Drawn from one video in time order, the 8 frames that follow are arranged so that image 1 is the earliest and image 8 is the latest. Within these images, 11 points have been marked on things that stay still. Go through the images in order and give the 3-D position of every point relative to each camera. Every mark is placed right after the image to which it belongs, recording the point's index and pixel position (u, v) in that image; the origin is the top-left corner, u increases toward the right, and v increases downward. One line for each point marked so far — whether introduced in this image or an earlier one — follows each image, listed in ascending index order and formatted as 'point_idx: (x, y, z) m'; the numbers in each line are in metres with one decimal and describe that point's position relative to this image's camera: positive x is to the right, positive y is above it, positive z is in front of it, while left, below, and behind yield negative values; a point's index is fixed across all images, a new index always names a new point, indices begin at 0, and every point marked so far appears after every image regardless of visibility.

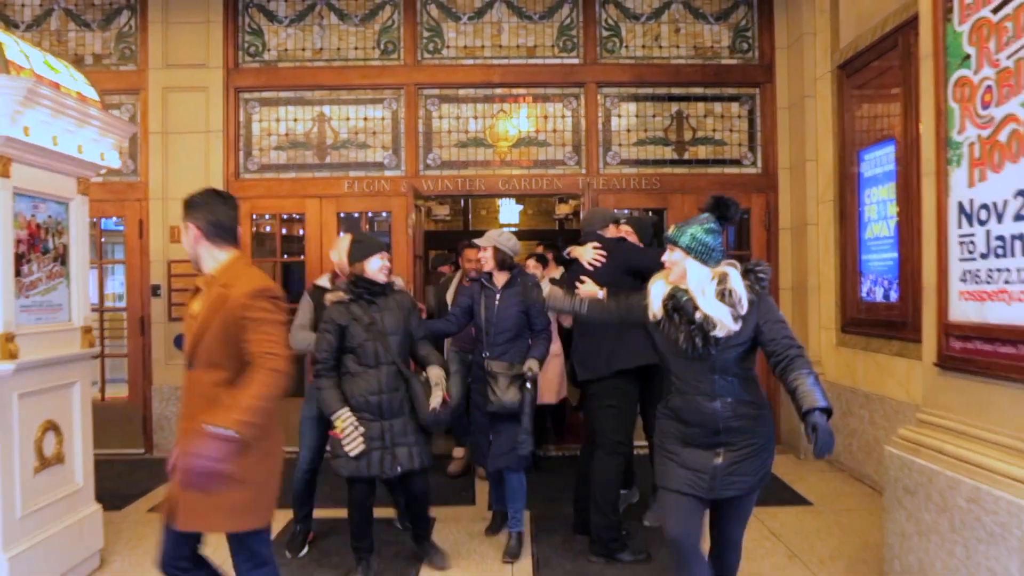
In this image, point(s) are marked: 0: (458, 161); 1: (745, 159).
0: (-0.6, +1.4, +6.5) m
1: (+2.6, +1.4, +6.6) m
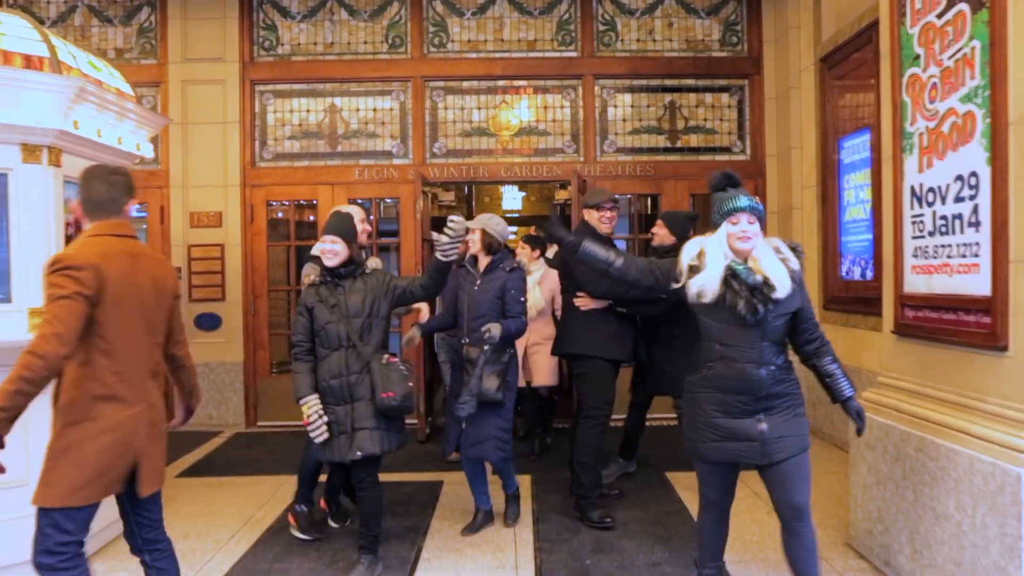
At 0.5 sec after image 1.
0: (-0.6, +1.6, +6.9) m
1: (+2.6, +1.6, +6.9) m
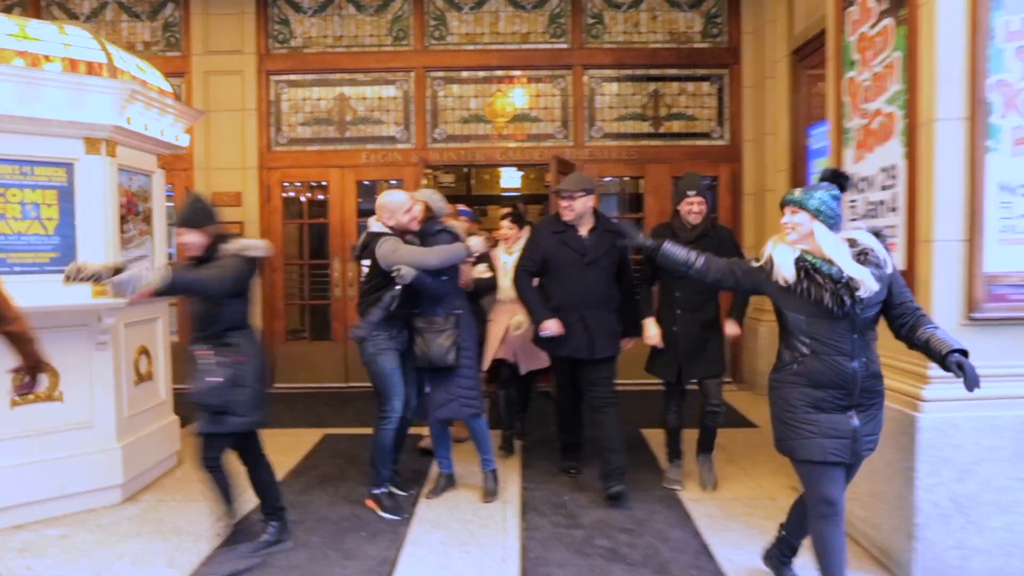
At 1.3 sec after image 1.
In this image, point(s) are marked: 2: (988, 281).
0: (-0.6, +1.9, +7.5) m
1: (+2.5, +1.9, +7.4) m
2: (+2.6, 0.0, +3.2) m
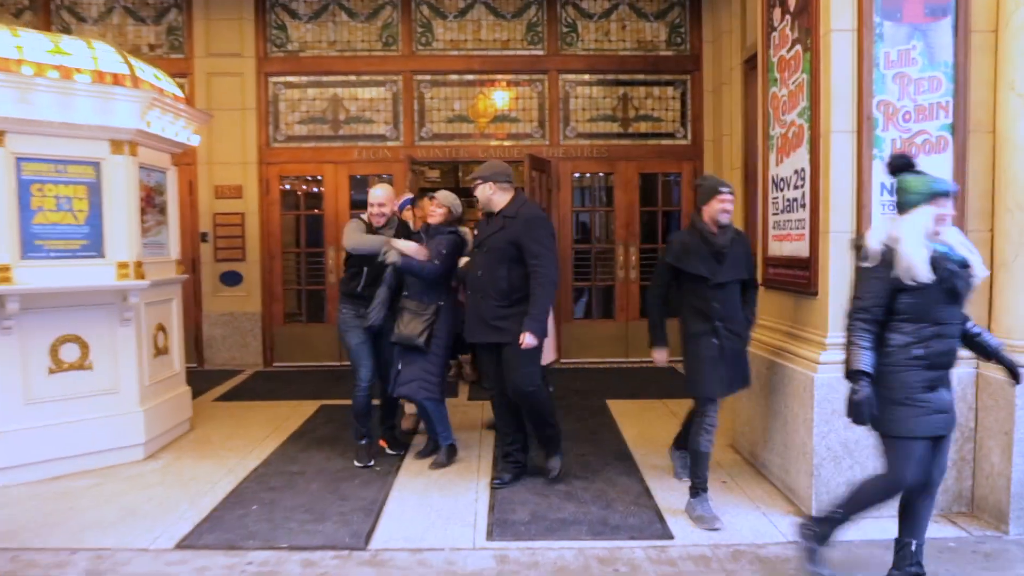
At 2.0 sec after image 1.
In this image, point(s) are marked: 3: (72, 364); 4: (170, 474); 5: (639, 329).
0: (-0.9, +2.1, +8.1) m
1: (+2.3, +2.1, +8.1) m
2: (+2.4, +0.1, +3.9) m
3: (-3.5, -0.6, +4.7) m
4: (-2.7, -1.5, +4.8) m
5: (+1.8, -0.6, +8.2) m
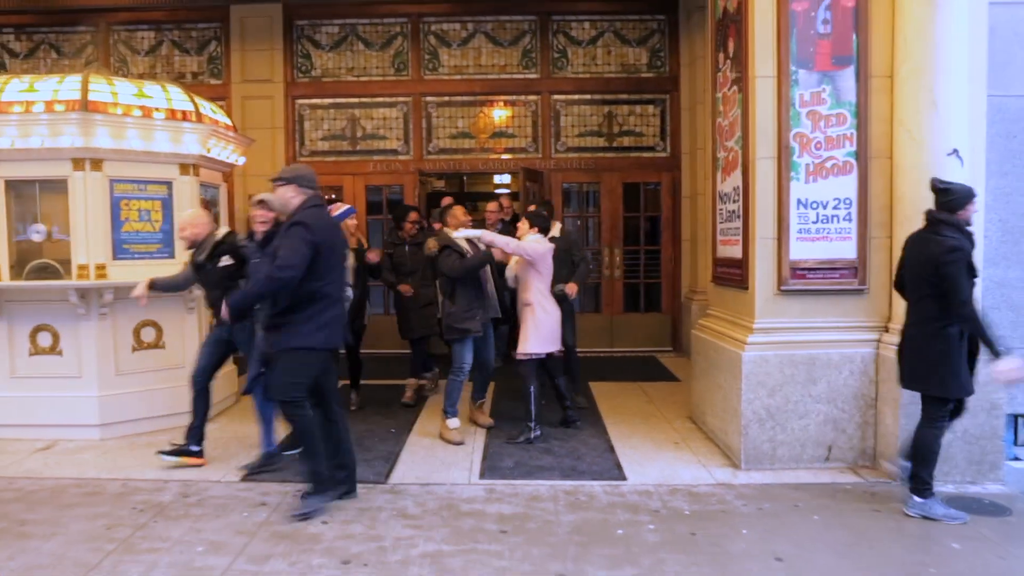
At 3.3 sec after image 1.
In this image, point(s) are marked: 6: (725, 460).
0: (-0.9, +2.1, +9.1) m
1: (+2.2, +2.1, +9.1) m
2: (+2.3, +0.2, +4.9) m
3: (-3.6, -0.5, +5.8) m
4: (-2.8, -1.4, +5.9) m
5: (+1.7, -0.5, +9.2) m
6: (+1.8, -1.5, +5.1) m
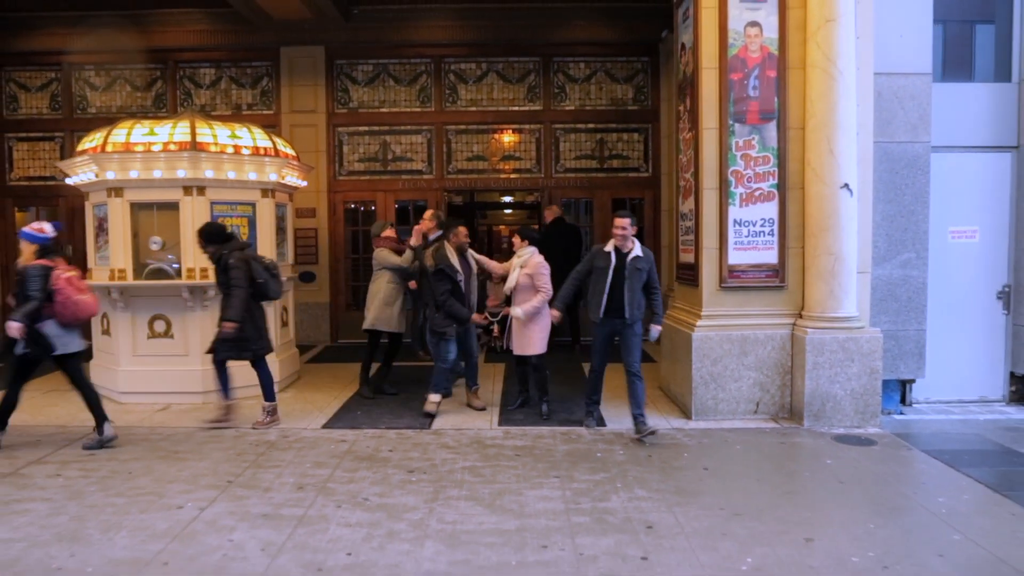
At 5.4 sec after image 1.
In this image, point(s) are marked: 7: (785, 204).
0: (-0.8, +2.2, +10.8) m
1: (+2.3, +2.2, +10.8) m
2: (+2.4, +0.2, +6.6) m
3: (-3.4, -0.5, +7.5) m
4: (-2.7, -1.4, +7.6) m
5: (+1.8, -0.5, +10.9) m
6: (+2.0, -1.5, +6.8) m
7: (+3.0, +0.9, +6.6) m
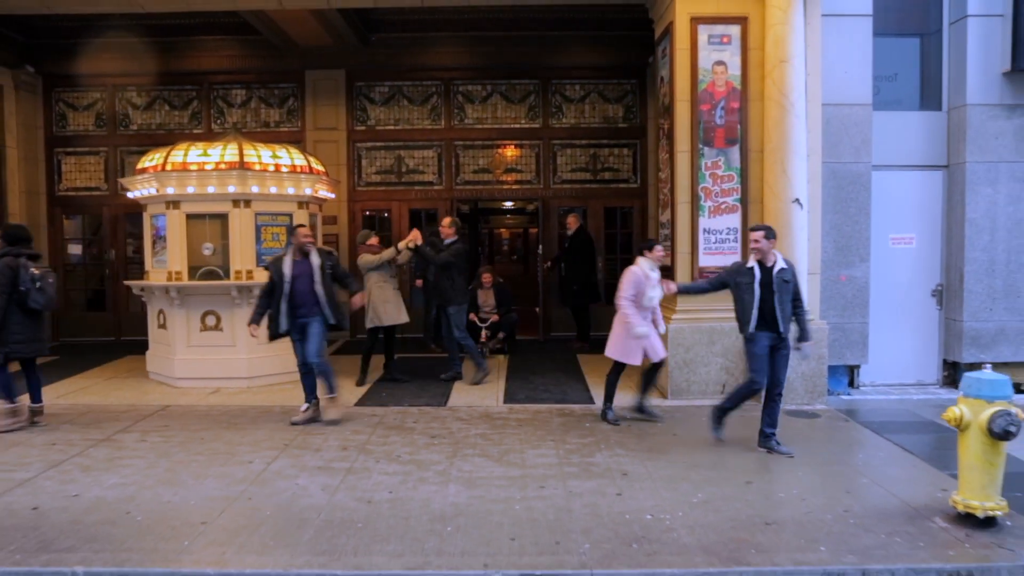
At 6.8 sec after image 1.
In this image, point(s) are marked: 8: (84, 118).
0: (-0.8, +2.2, +12.0) m
1: (+2.4, +2.2, +12.0) m
2: (+2.5, +0.2, +7.8) m
3: (-3.4, -0.5, +8.7) m
4: (-2.7, -1.4, +8.7) m
5: (+1.9, -0.5, +12.1) m
6: (+2.0, -1.4, +8.0) m
7: (+3.1, +0.9, +7.8) m
8: (-8.8, +3.5, +12.3) m
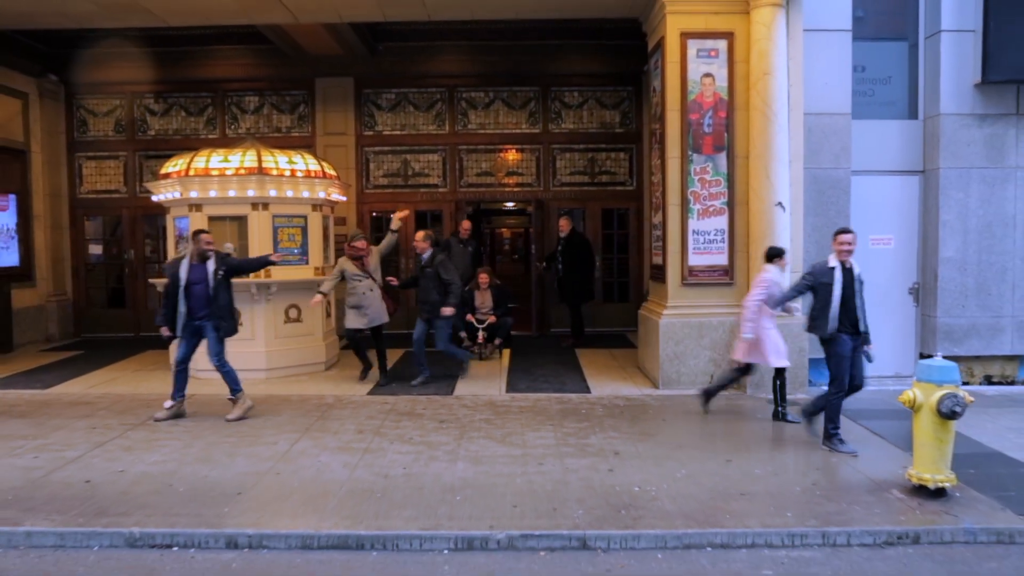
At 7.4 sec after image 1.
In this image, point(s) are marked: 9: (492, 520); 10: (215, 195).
0: (-0.7, +2.2, +12.5) m
1: (+2.4, +2.2, +12.5) m
2: (+2.5, +0.3, +8.3) m
3: (-3.4, -0.5, +9.2) m
4: (-2.6, -1.4, +9.3) m
5: (+1.9, -0.4, +12.6) m
6: (+2.0, -1.4, +8.5) m
7: (+3.1, +1.0, +8.3) m
8: (-8.8, +3.5, +12.8) m
9: (-0.2, -1.8, +4.7) m
10: (-4.4, +1.4, +8.8) m
